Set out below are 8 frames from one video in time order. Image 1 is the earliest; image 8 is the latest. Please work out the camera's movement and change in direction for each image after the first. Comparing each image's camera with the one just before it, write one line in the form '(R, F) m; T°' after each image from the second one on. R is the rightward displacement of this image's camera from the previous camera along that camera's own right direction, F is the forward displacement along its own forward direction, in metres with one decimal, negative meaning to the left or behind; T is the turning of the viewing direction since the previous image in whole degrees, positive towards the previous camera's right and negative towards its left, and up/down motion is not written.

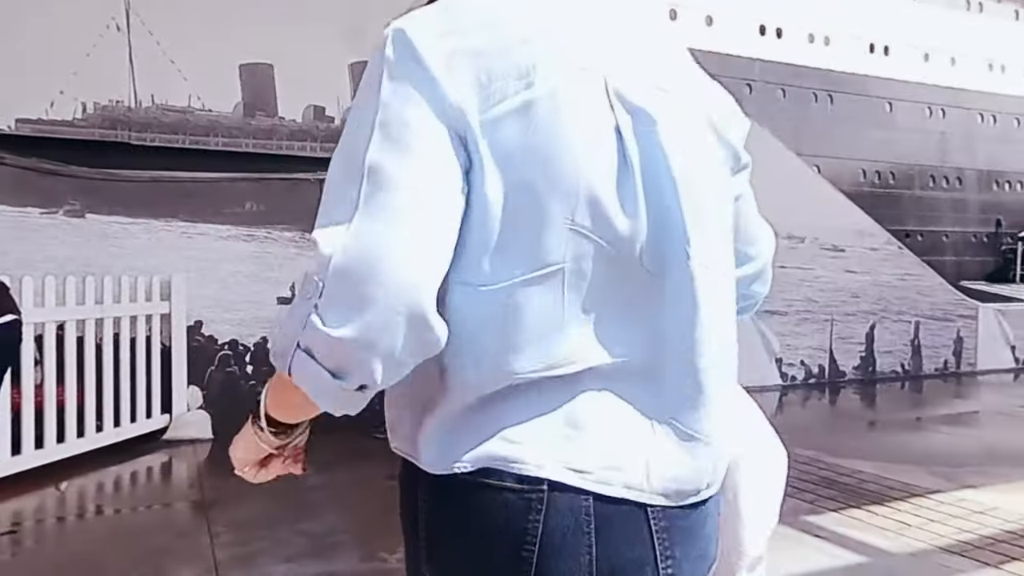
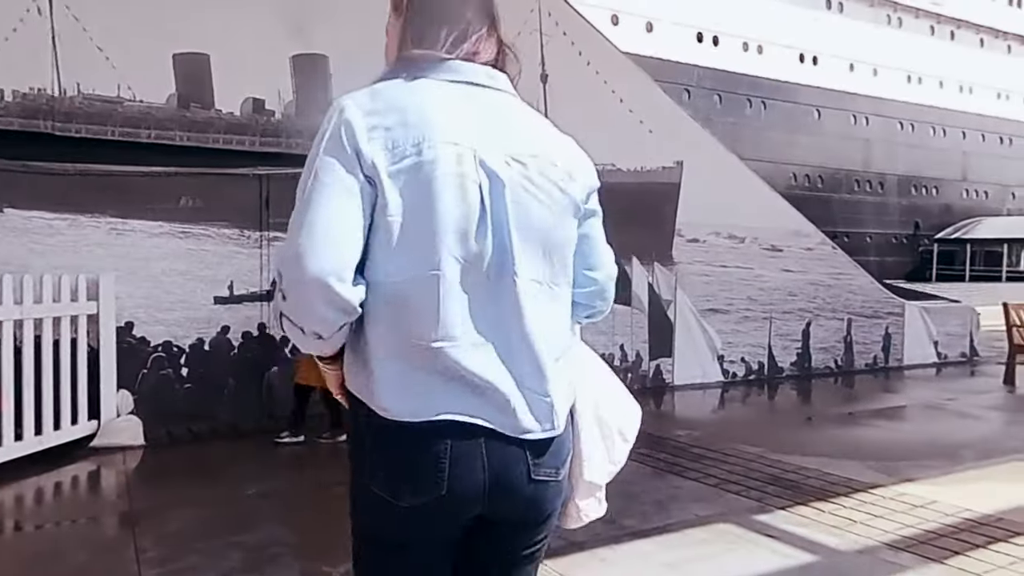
(0.0, +0.1) m; +5°
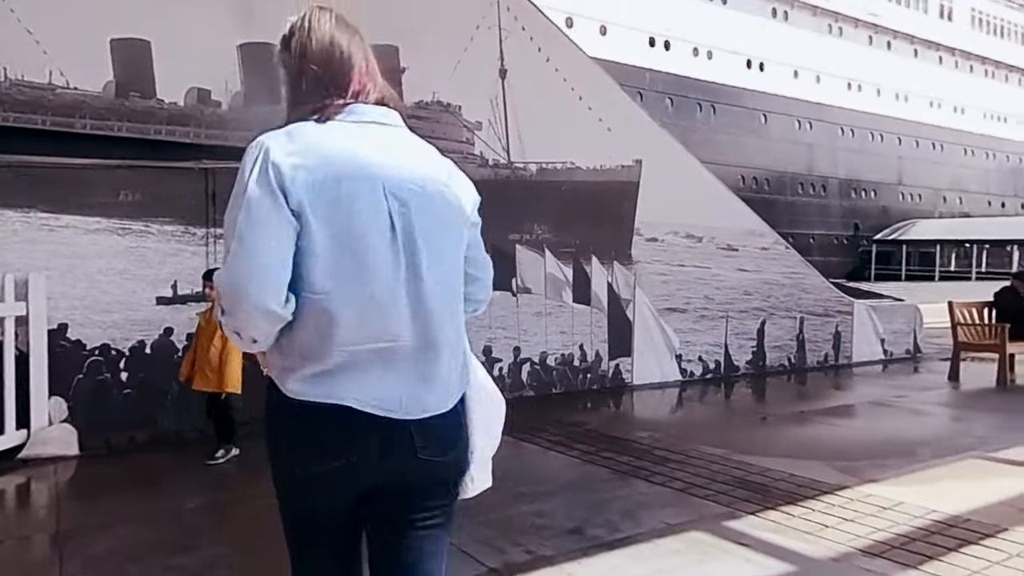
(0.0, +0.1) m; +4°
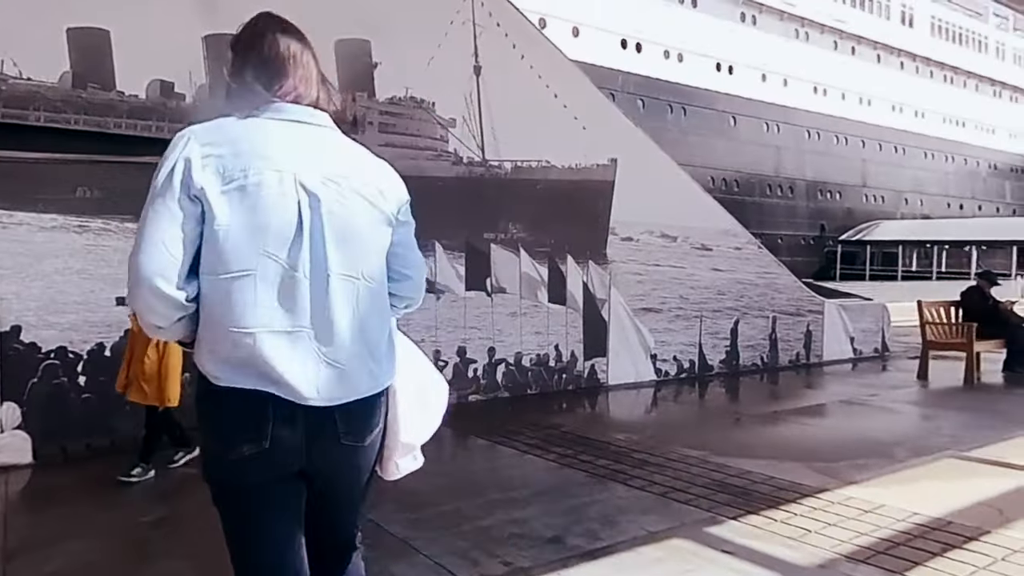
(0.0, +0.1) m; +2°
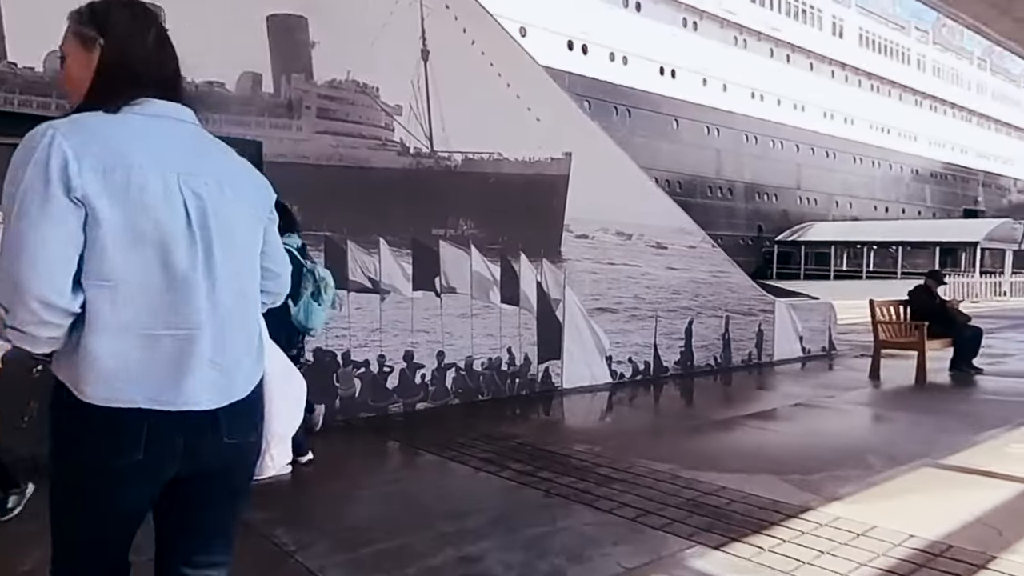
(0.0, +0.4) m; +4°
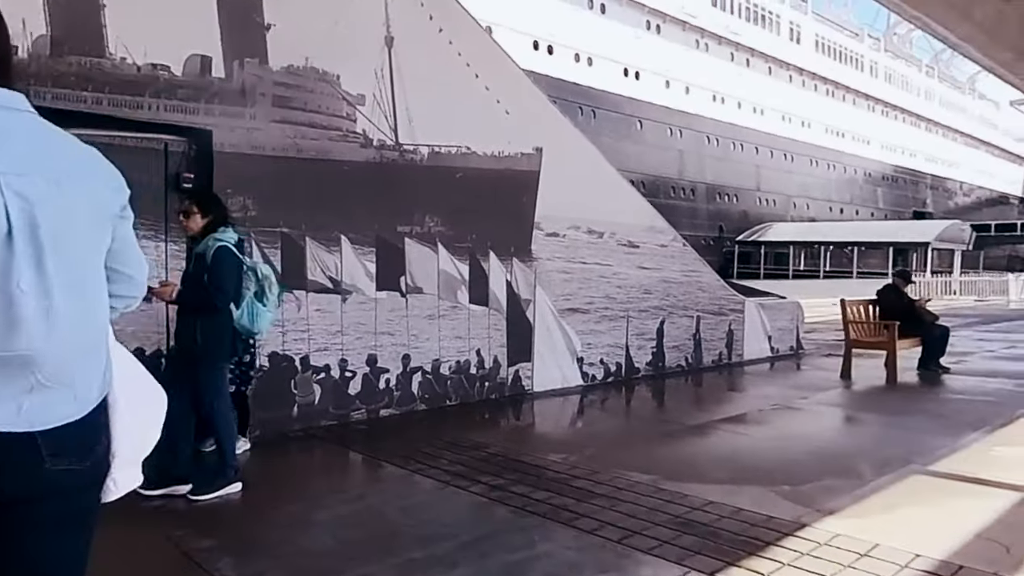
(0.0, +0.3) m; +3°
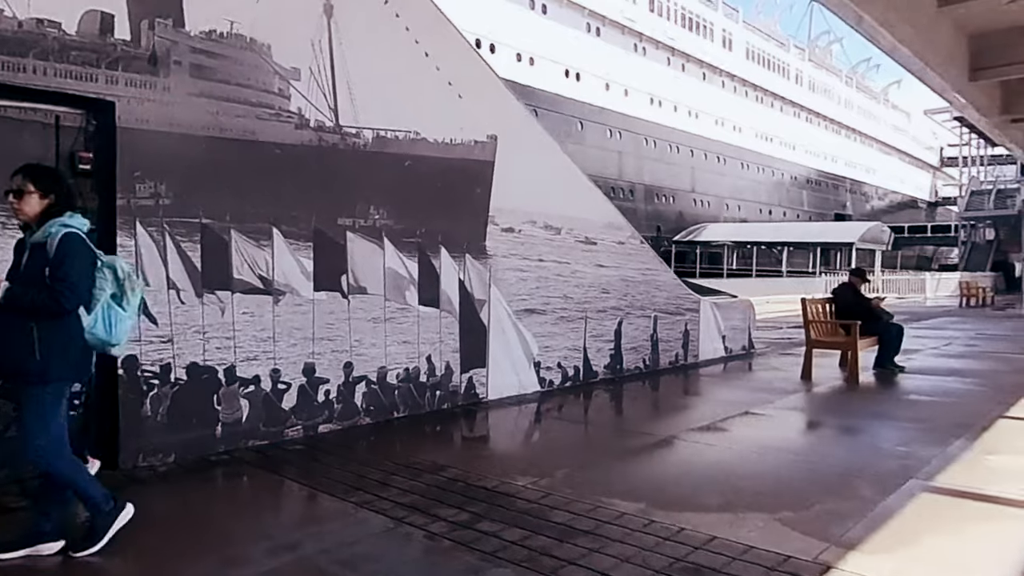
(-0.1, +0.5) m; +5°
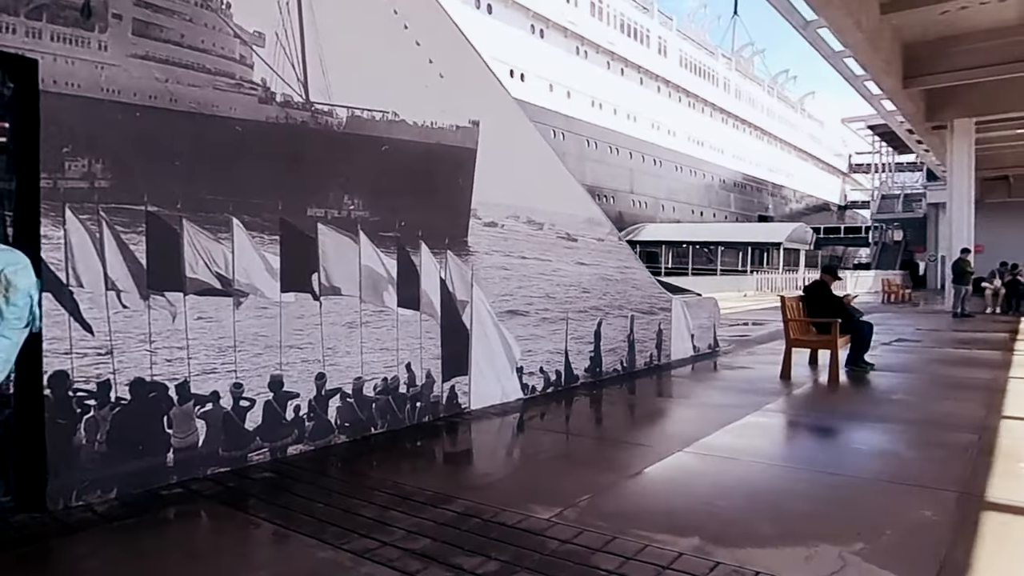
(-0.3, +0.5) m; +5°
